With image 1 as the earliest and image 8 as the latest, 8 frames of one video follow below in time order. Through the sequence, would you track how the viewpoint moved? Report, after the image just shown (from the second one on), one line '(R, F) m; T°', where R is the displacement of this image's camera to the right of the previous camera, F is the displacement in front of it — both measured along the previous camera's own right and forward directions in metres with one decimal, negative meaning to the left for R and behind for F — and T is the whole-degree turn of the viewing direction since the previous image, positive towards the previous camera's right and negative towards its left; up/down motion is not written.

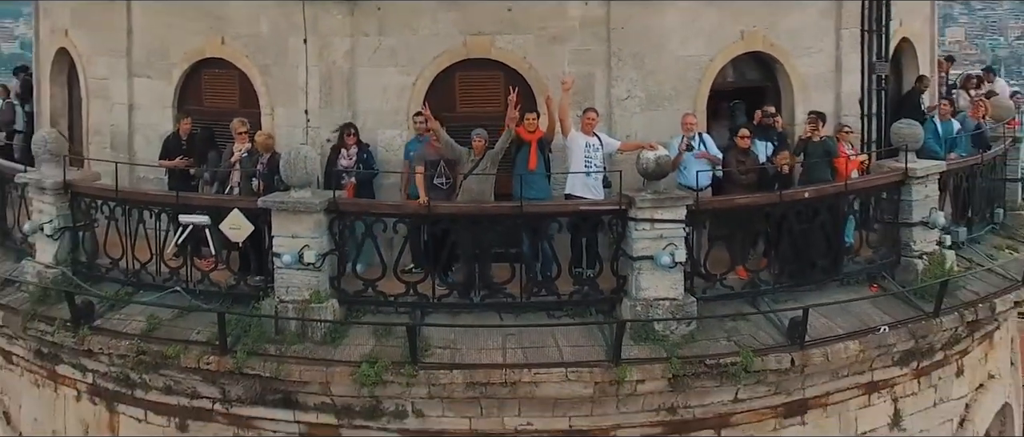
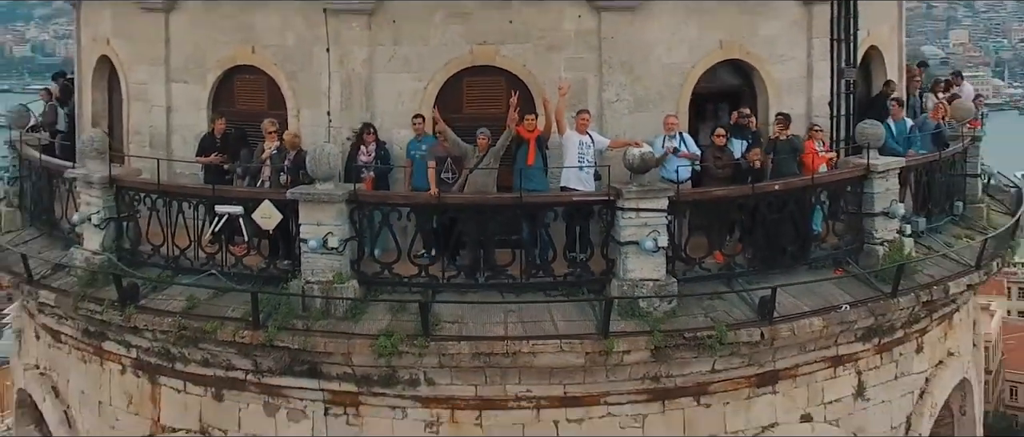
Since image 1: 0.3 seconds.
(0.0, -0.7) m; 0°
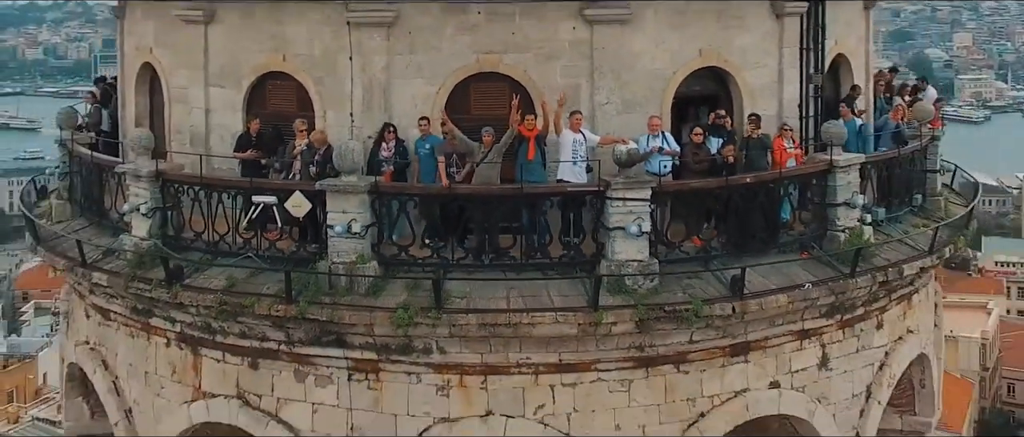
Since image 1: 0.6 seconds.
(0.0, -0.9) m; 0°
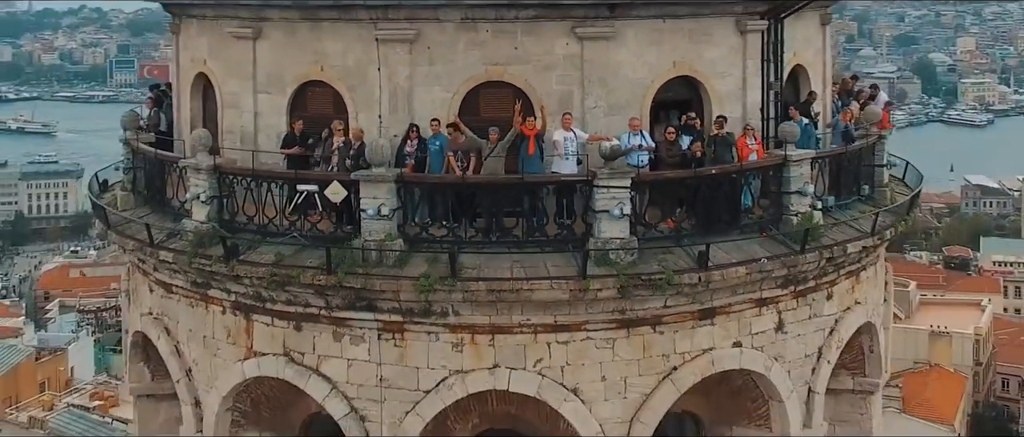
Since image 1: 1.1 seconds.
(0.0, -1.4) m; 0°
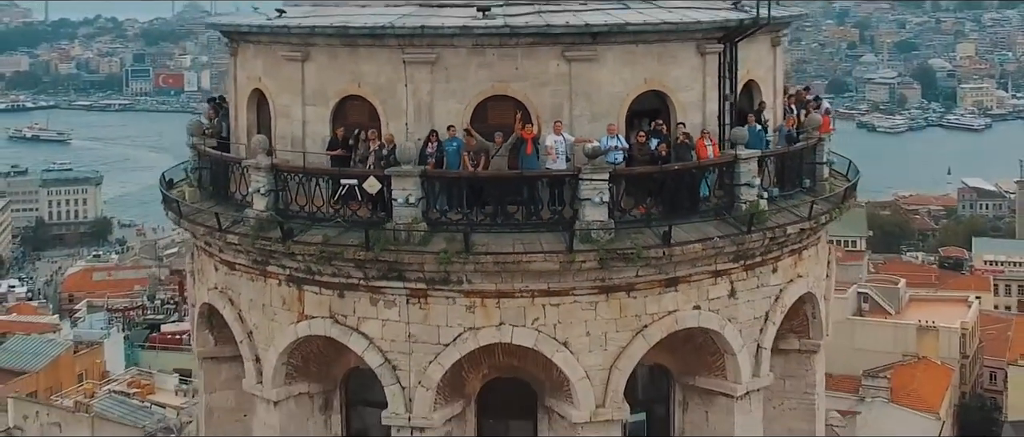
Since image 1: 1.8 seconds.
(+0.1, -2.1) m; 0°
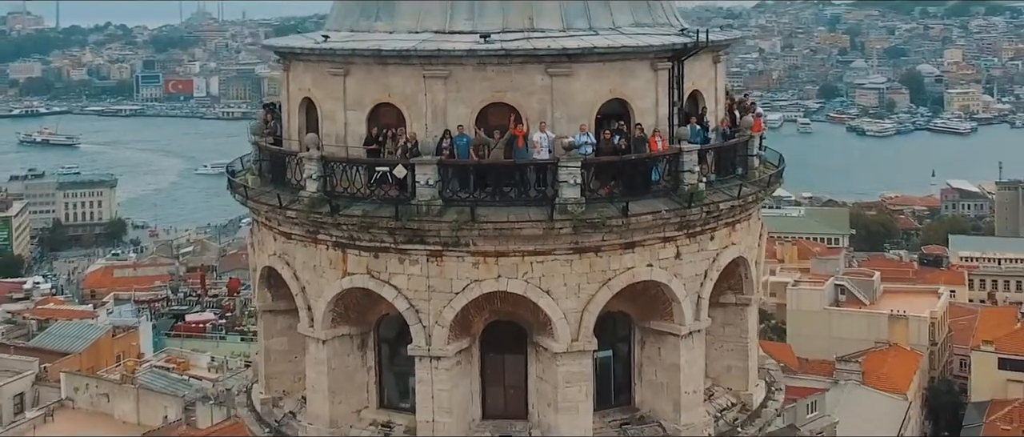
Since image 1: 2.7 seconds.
(+0.1, -3.3) m; 0°
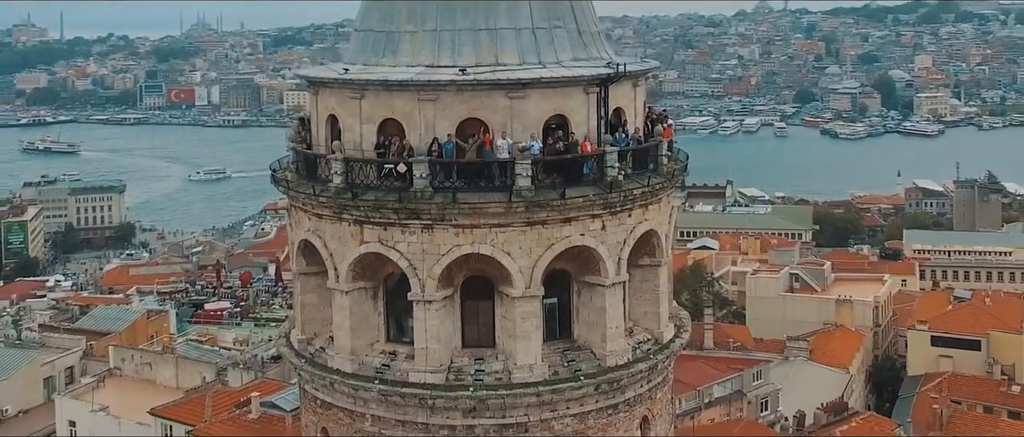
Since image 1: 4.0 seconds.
(+0.4, -5.5) m; 0°
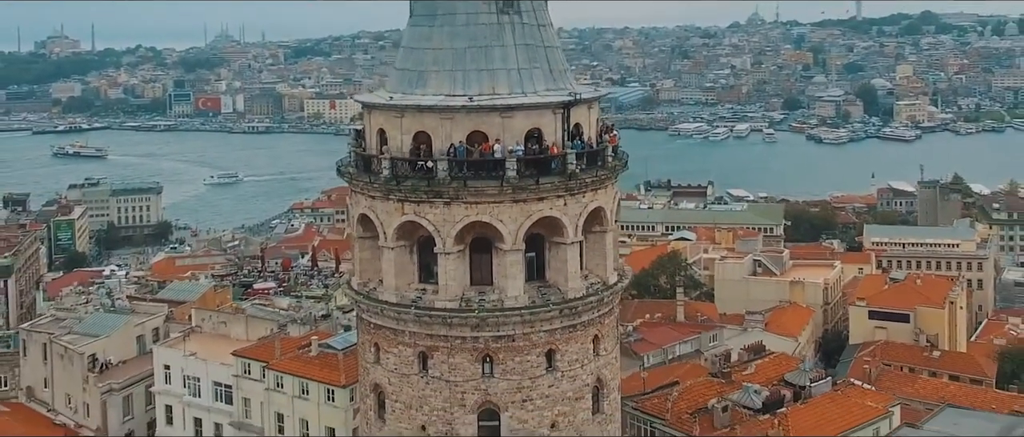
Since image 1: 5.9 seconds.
(+0.4, -9.5) m; 0°
